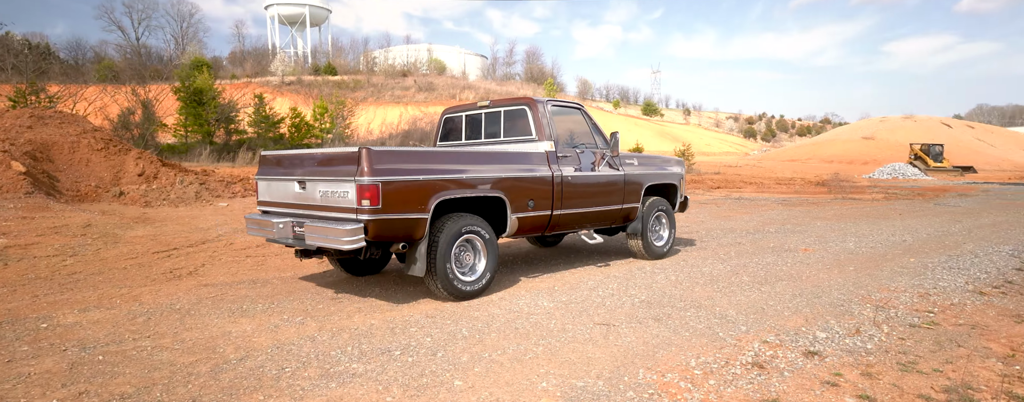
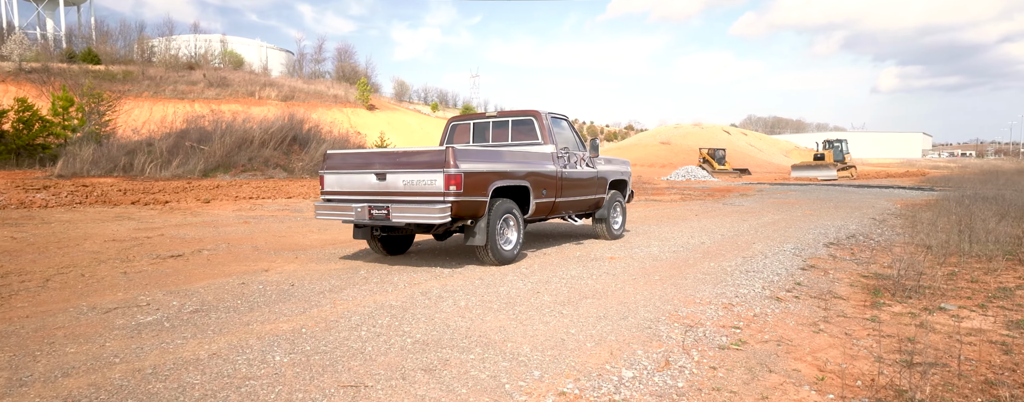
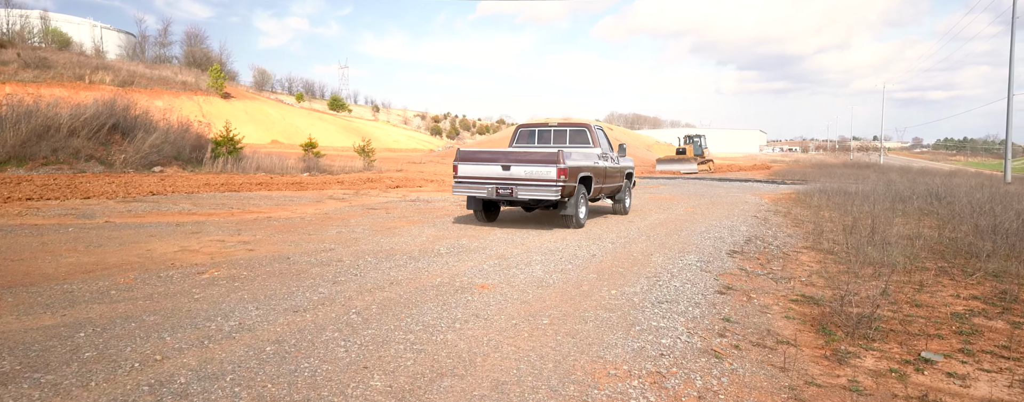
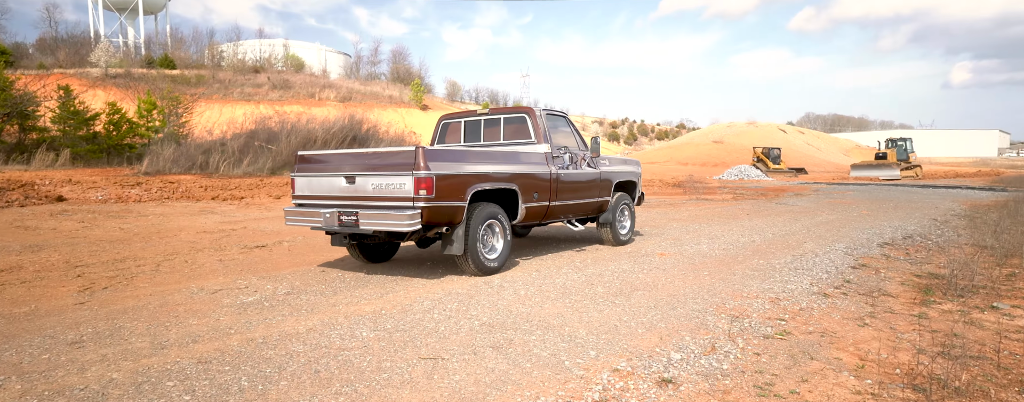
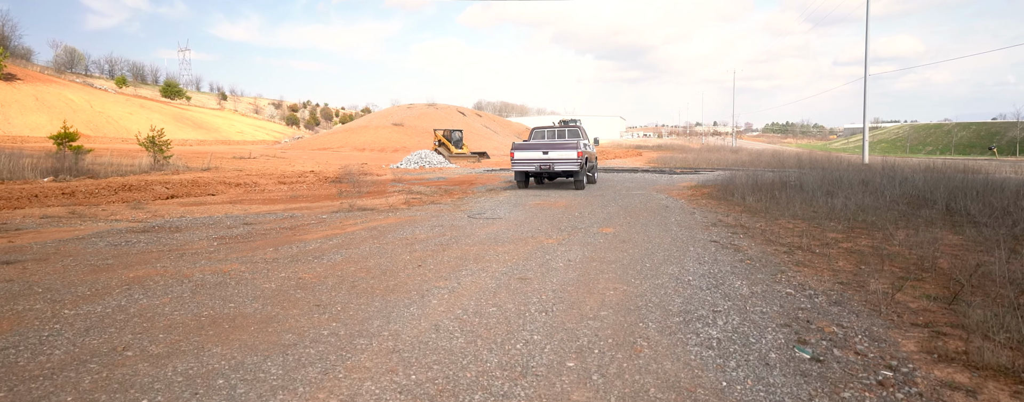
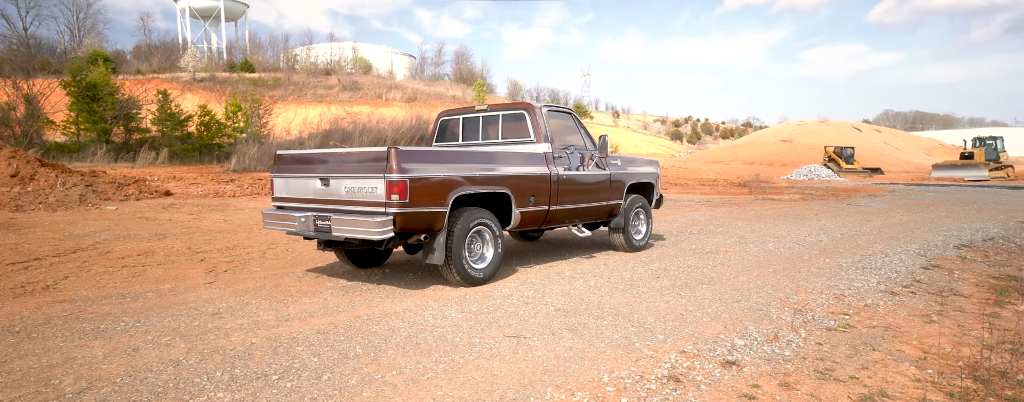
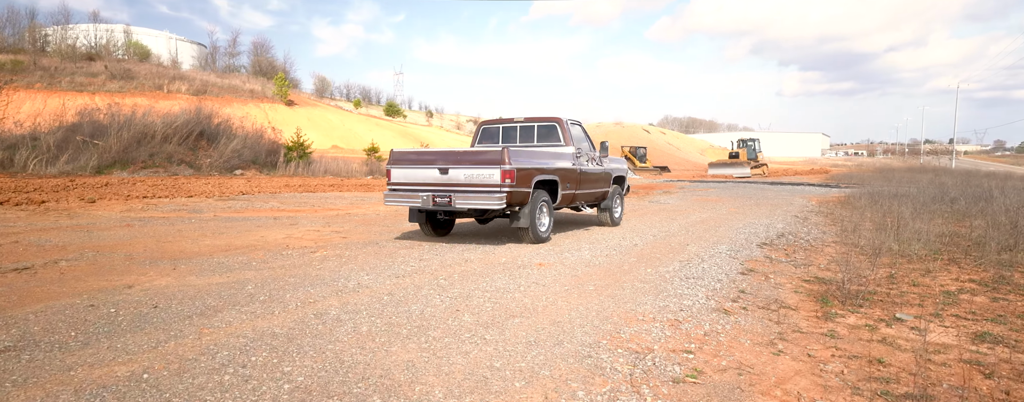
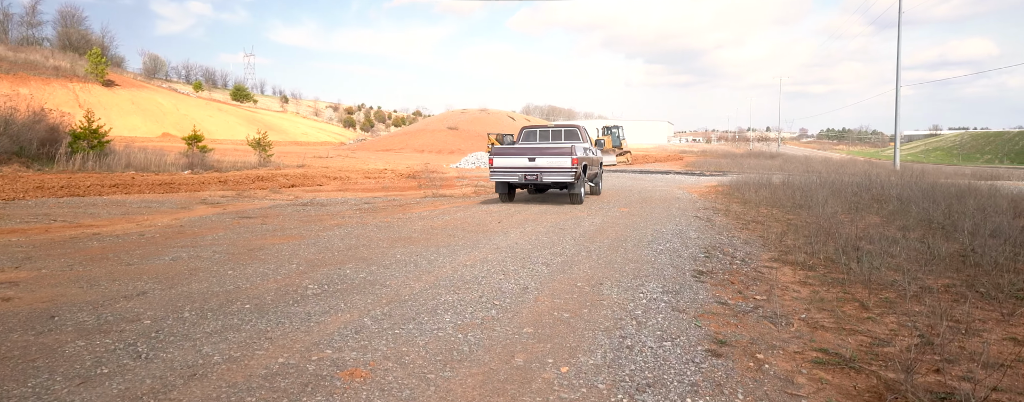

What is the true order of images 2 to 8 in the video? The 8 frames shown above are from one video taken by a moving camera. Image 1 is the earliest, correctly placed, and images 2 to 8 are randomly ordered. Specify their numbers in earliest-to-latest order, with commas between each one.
6, 4, 2, 7, 3, 8, 5
